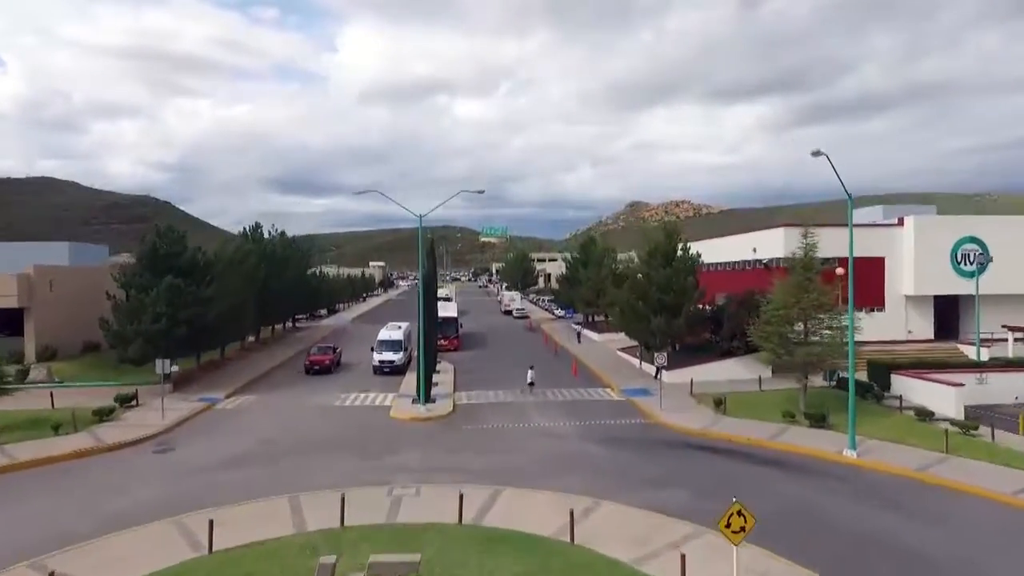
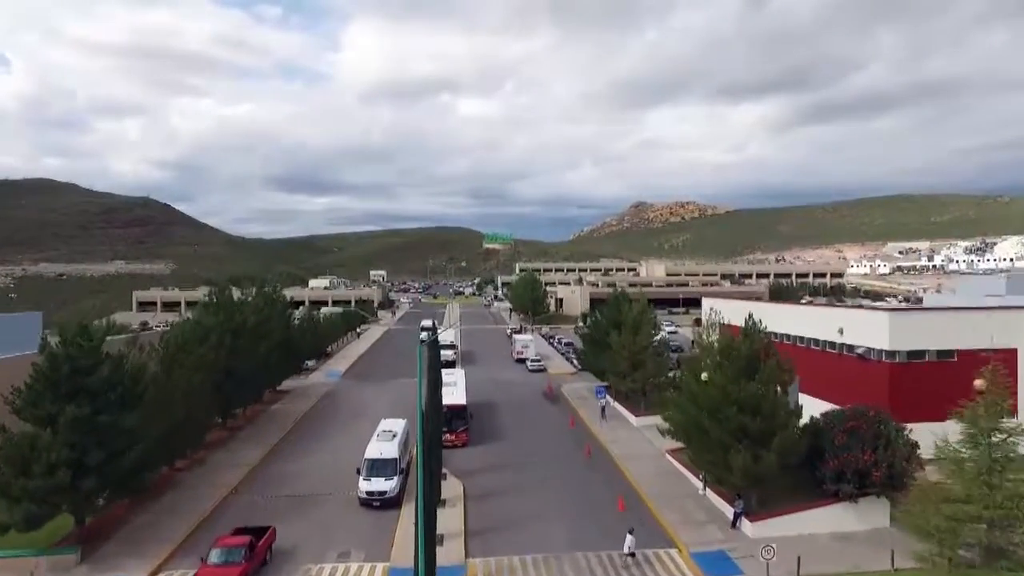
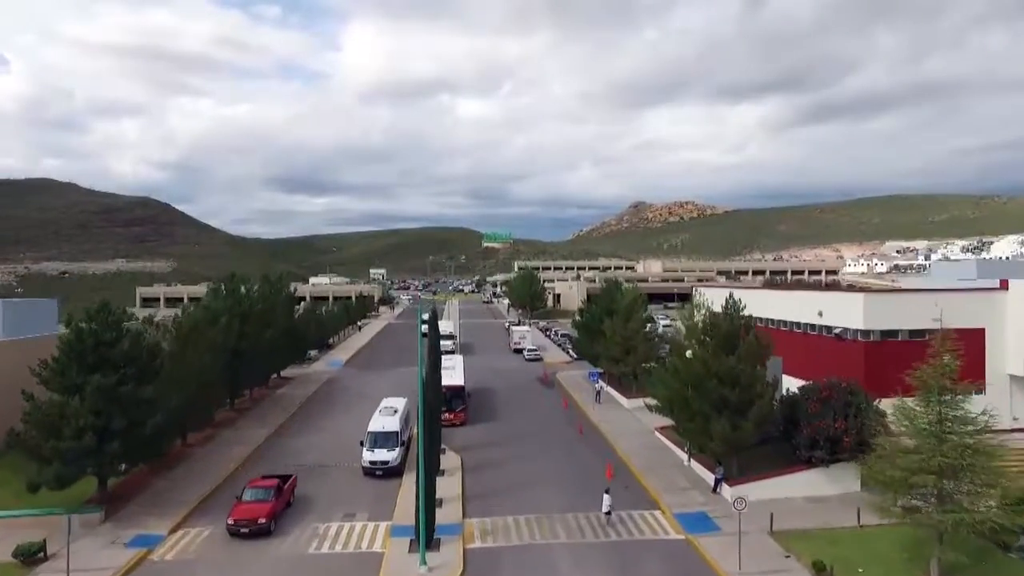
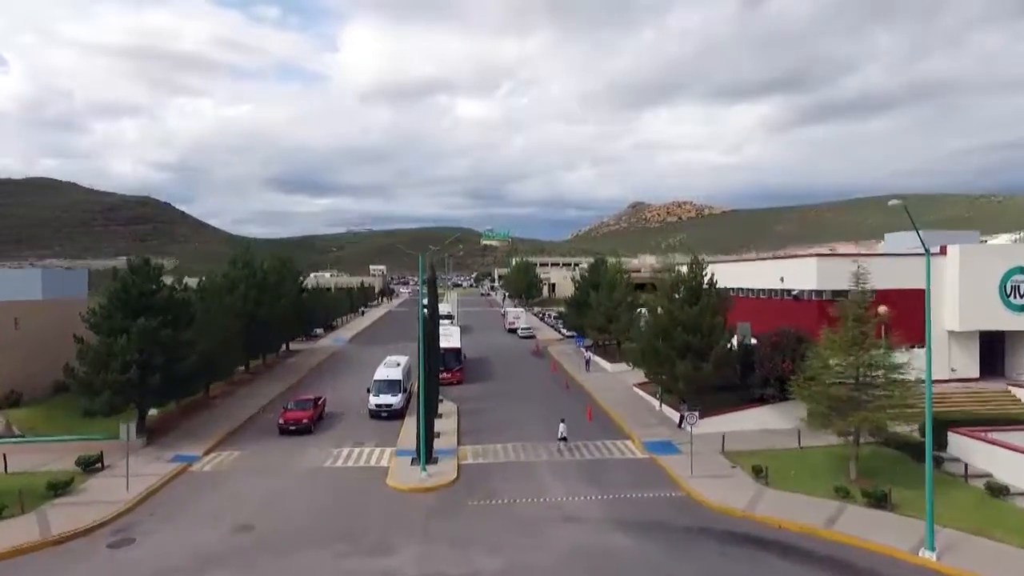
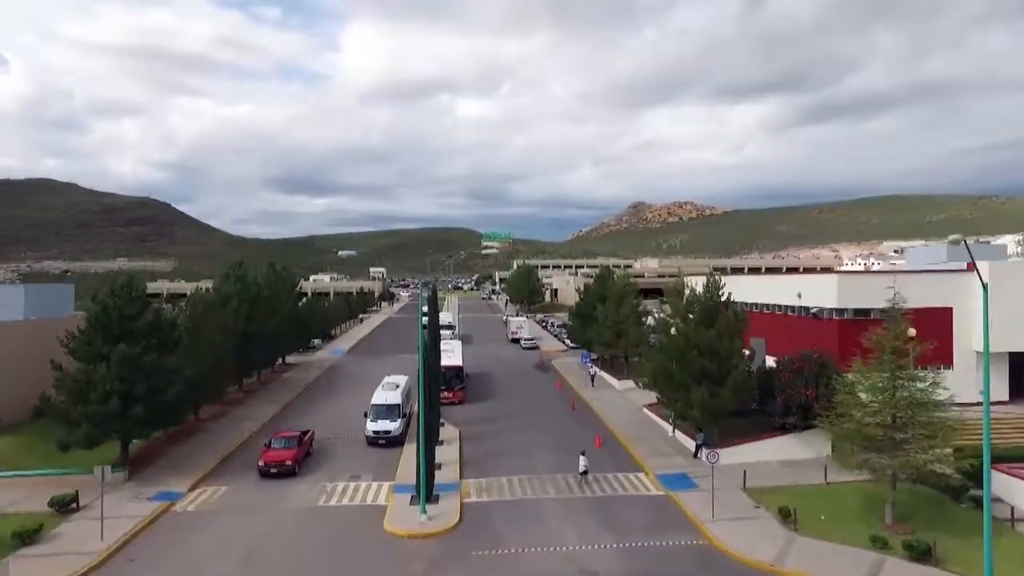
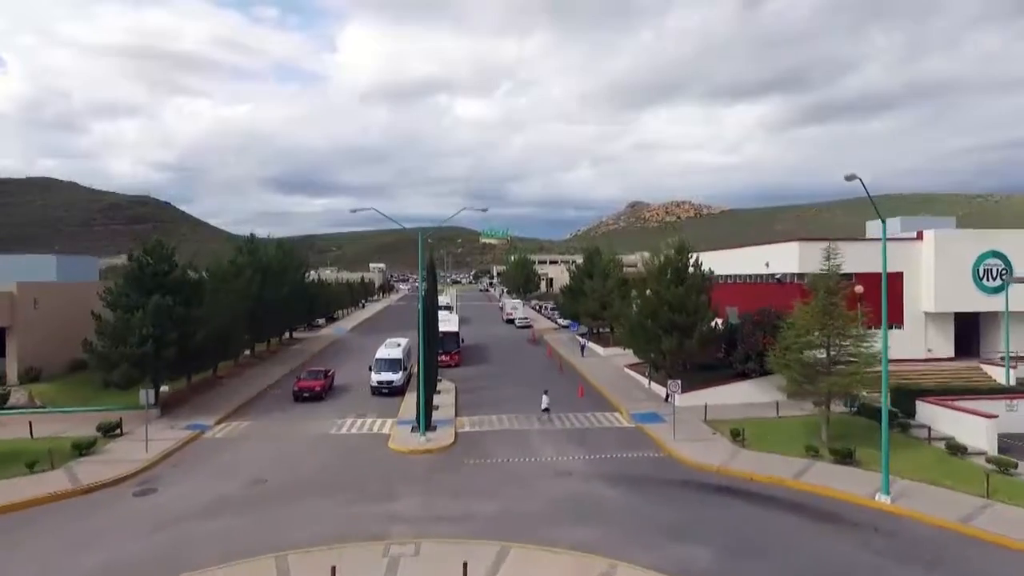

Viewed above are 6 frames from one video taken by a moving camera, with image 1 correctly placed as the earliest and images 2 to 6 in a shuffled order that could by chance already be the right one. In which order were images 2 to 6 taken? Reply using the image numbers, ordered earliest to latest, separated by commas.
6, 4, 5, 3, 2
